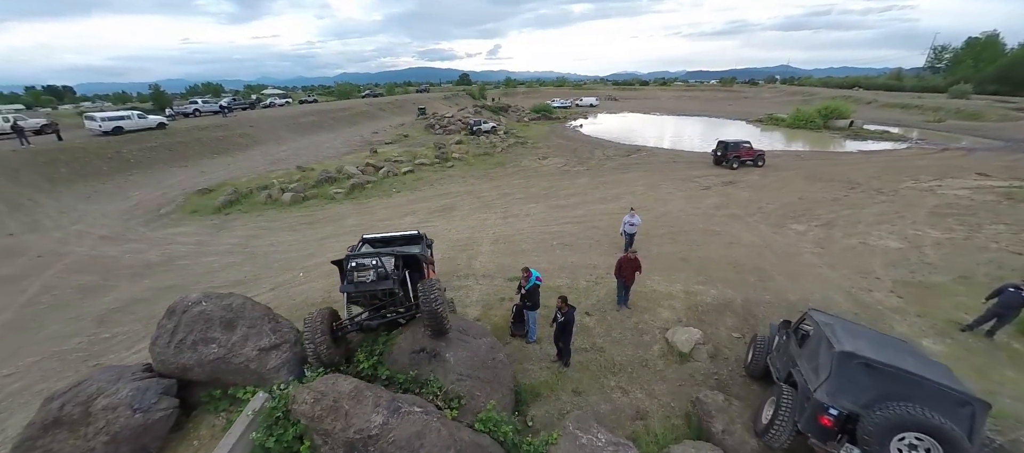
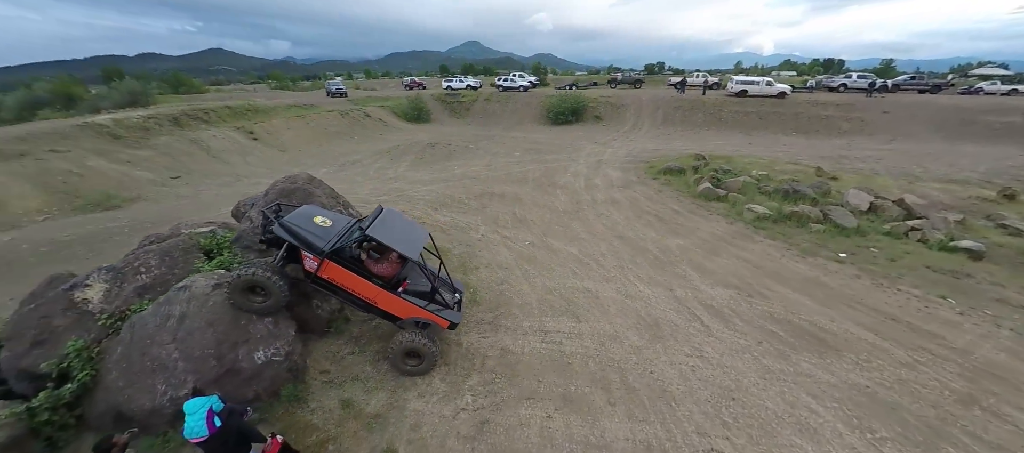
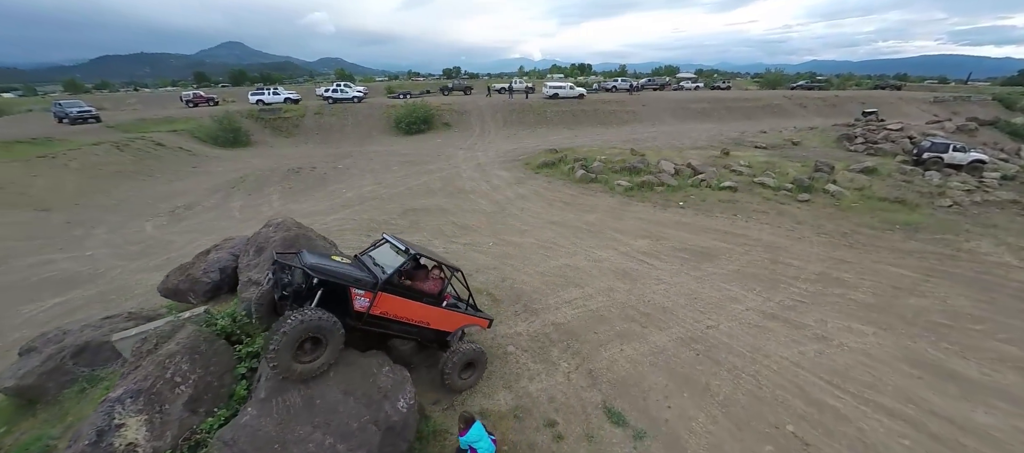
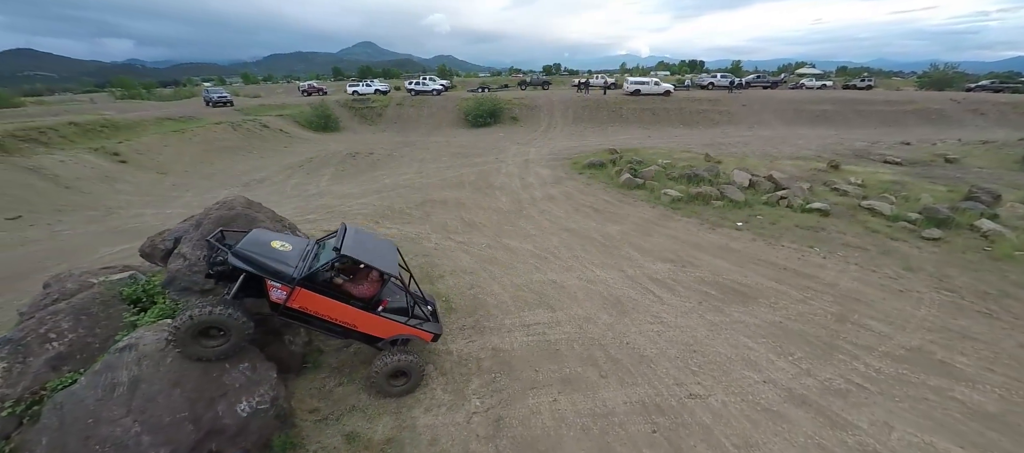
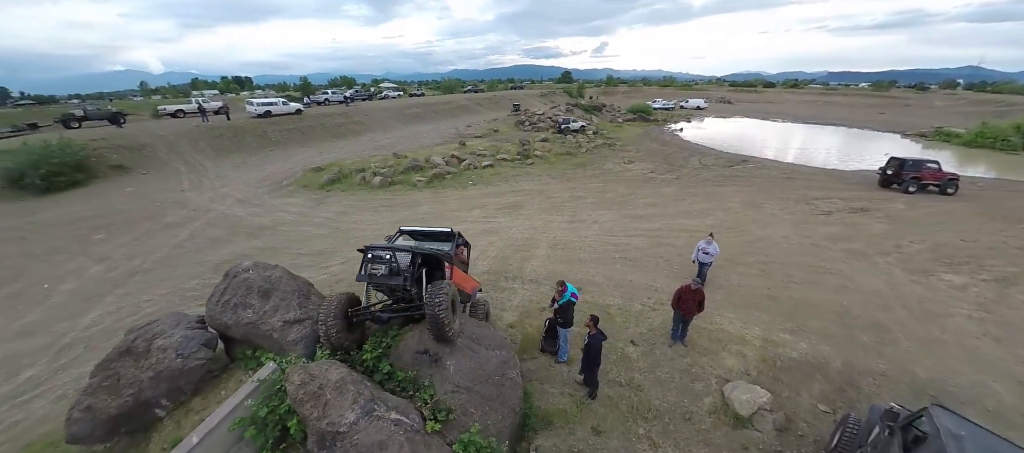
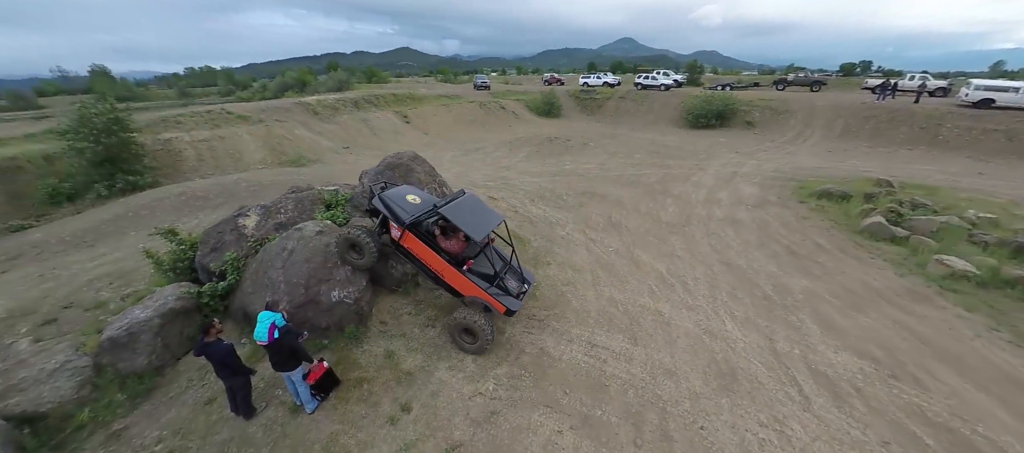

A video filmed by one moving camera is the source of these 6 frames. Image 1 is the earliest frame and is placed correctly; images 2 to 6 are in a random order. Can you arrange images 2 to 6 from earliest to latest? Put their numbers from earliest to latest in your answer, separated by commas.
5, 3, 4, 2, 6
